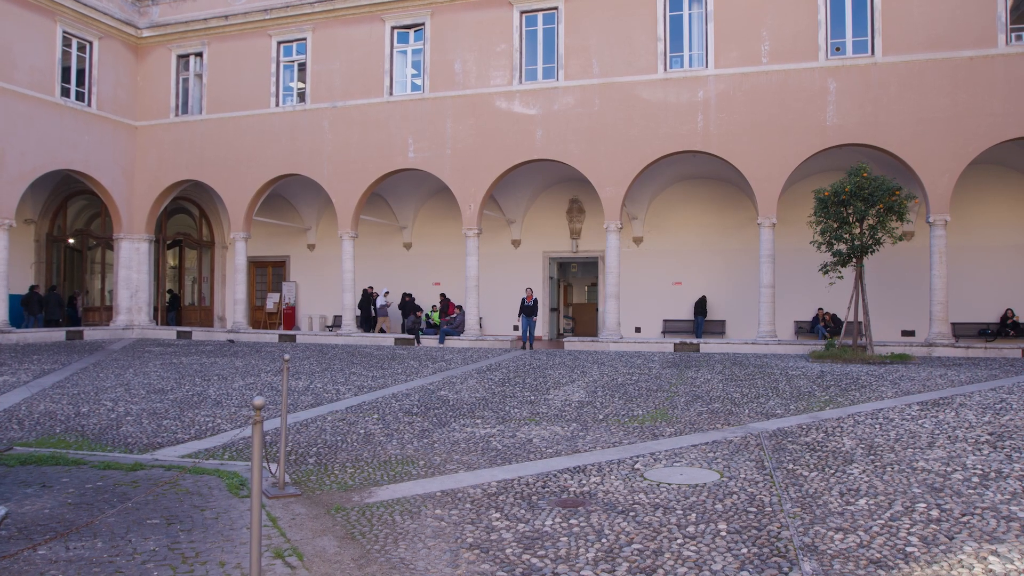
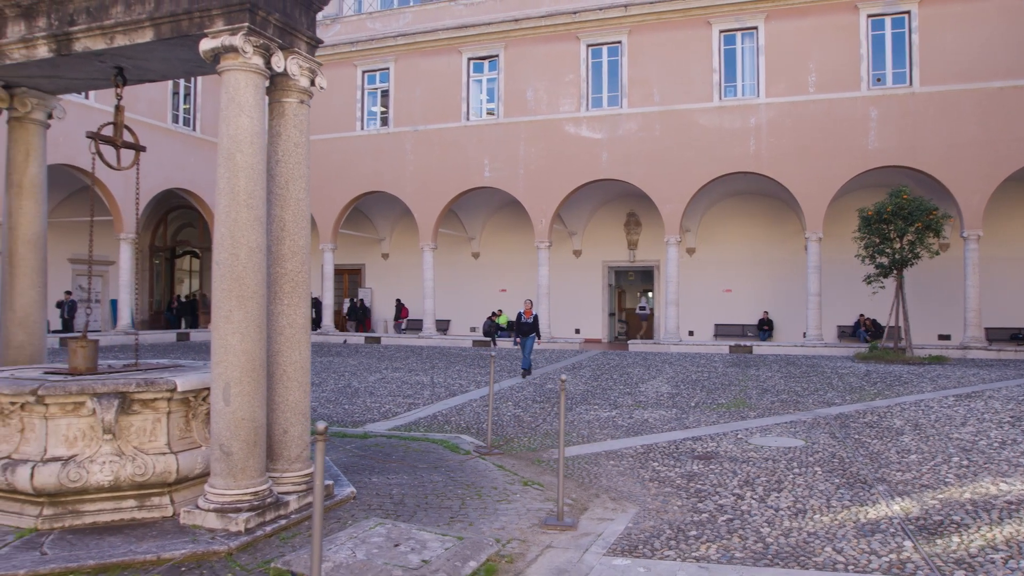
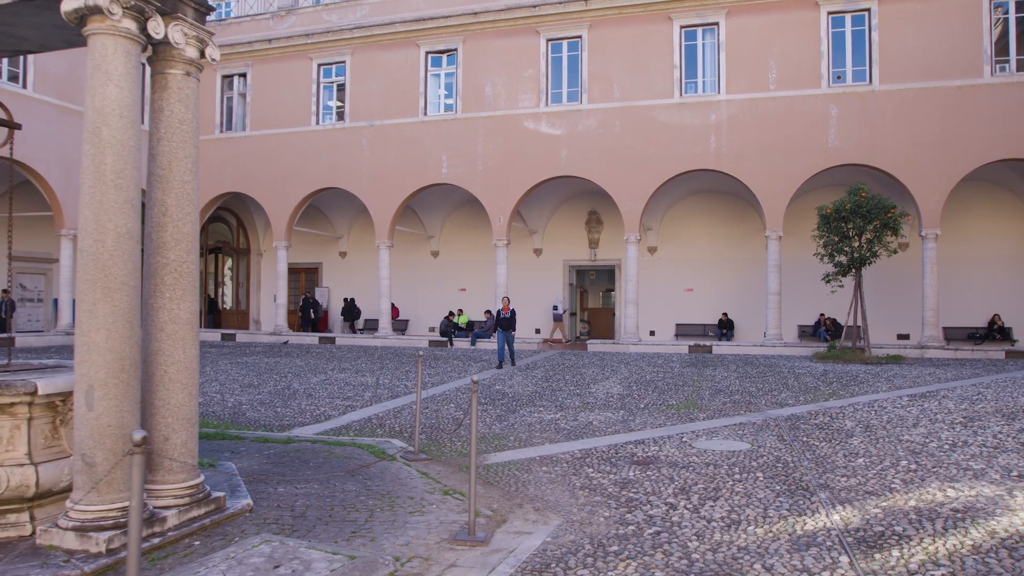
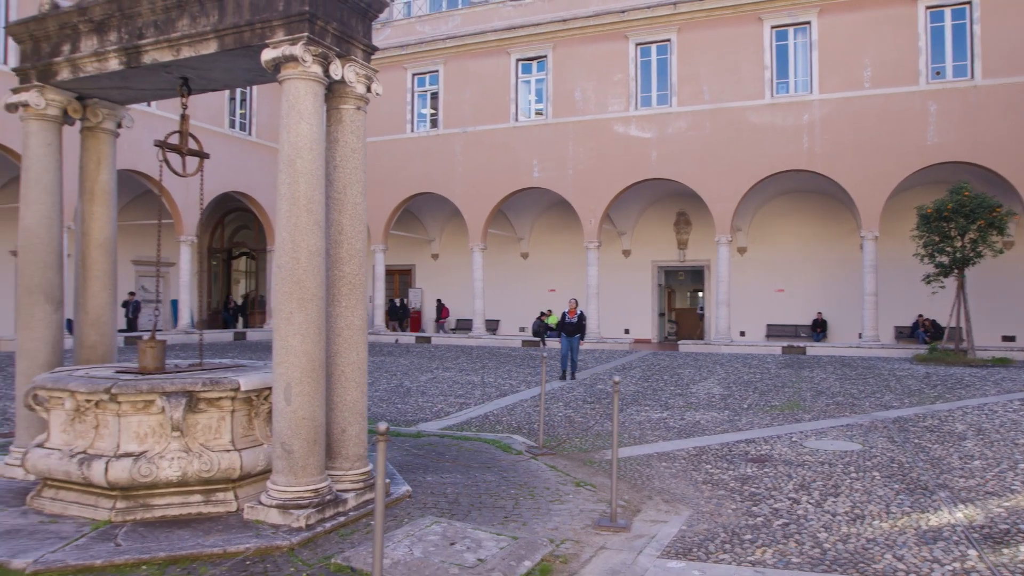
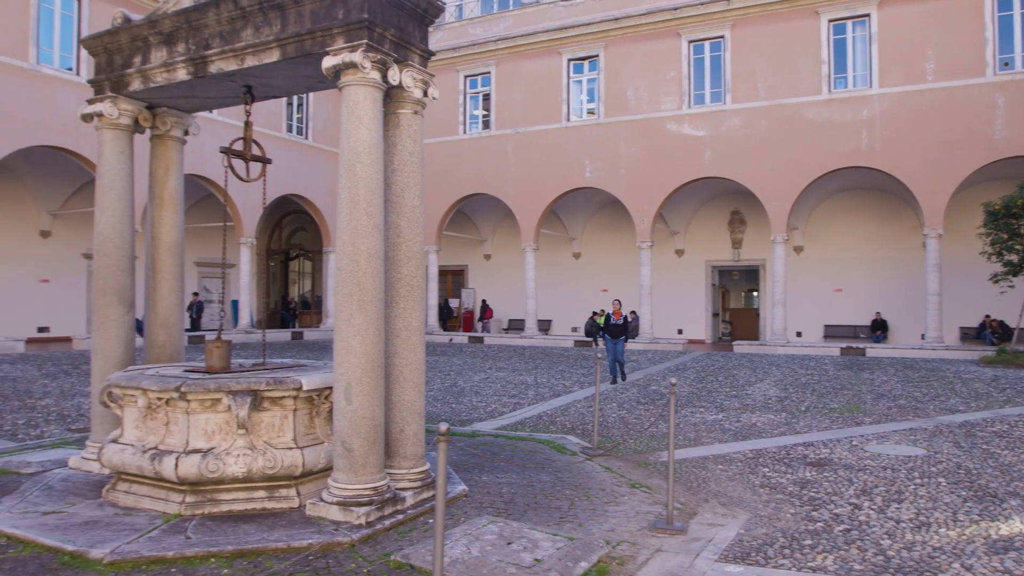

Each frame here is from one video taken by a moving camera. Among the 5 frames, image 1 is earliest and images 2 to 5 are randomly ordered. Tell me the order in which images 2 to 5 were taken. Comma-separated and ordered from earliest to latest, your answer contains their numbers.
3, 2, 4, 5
